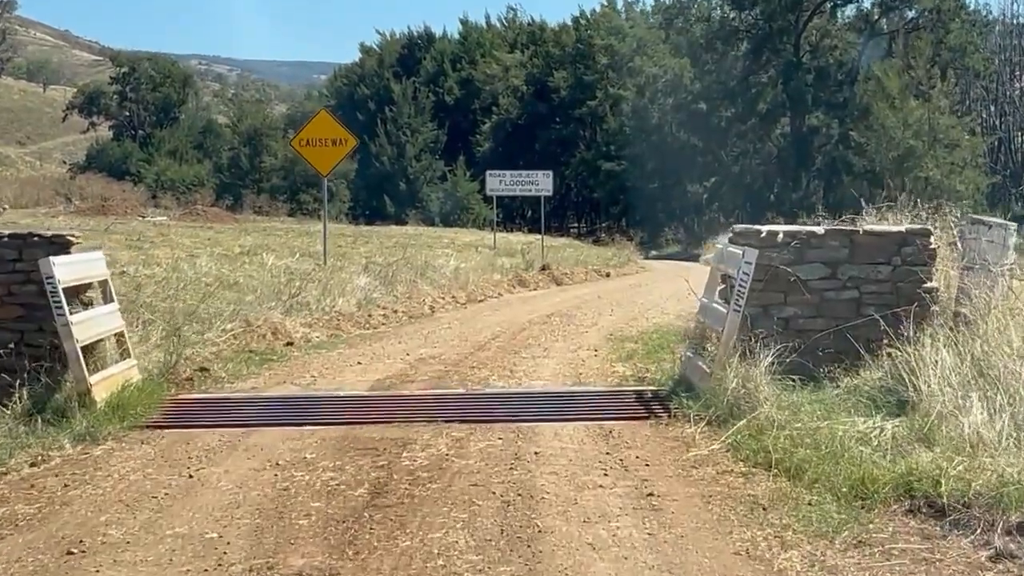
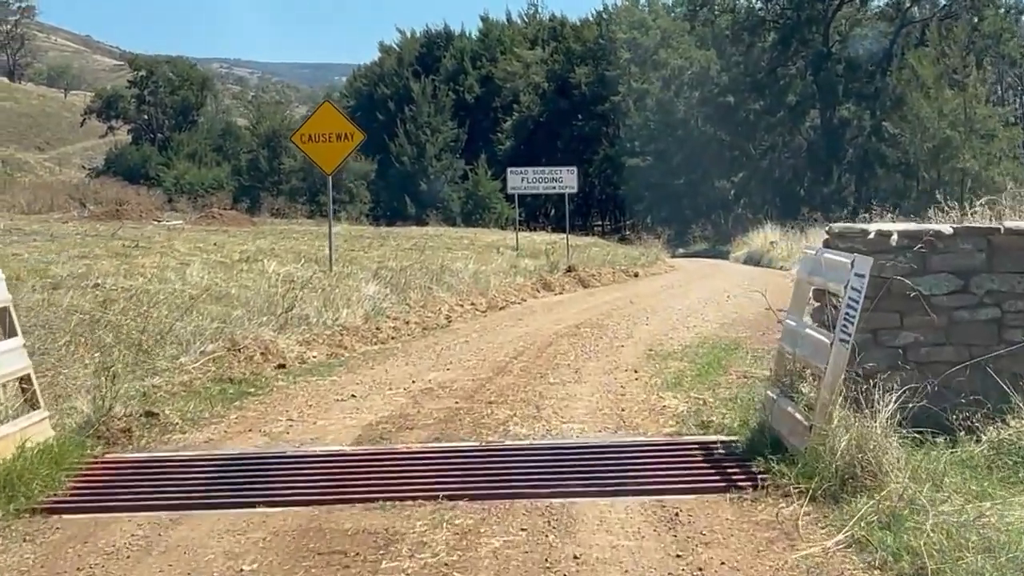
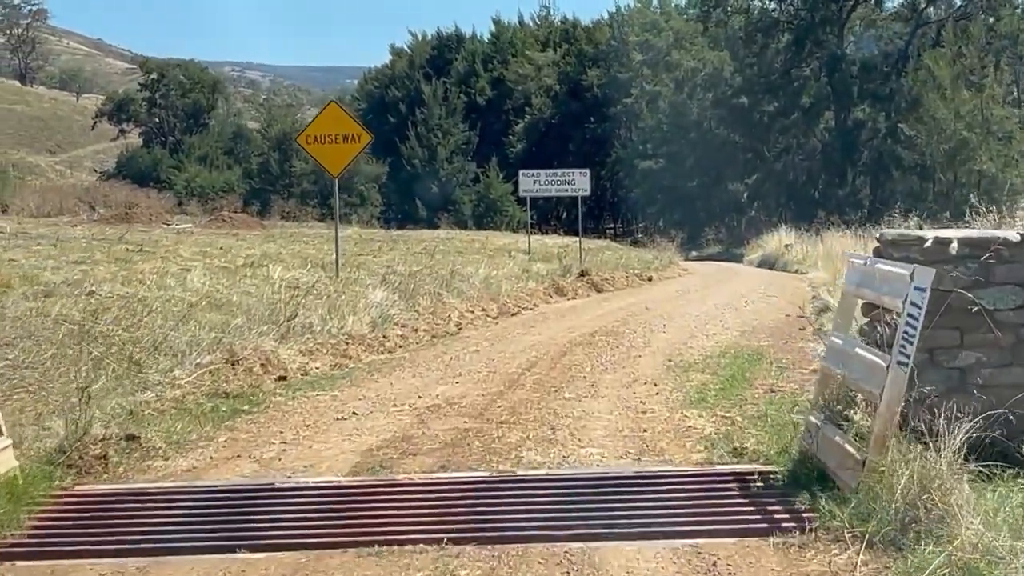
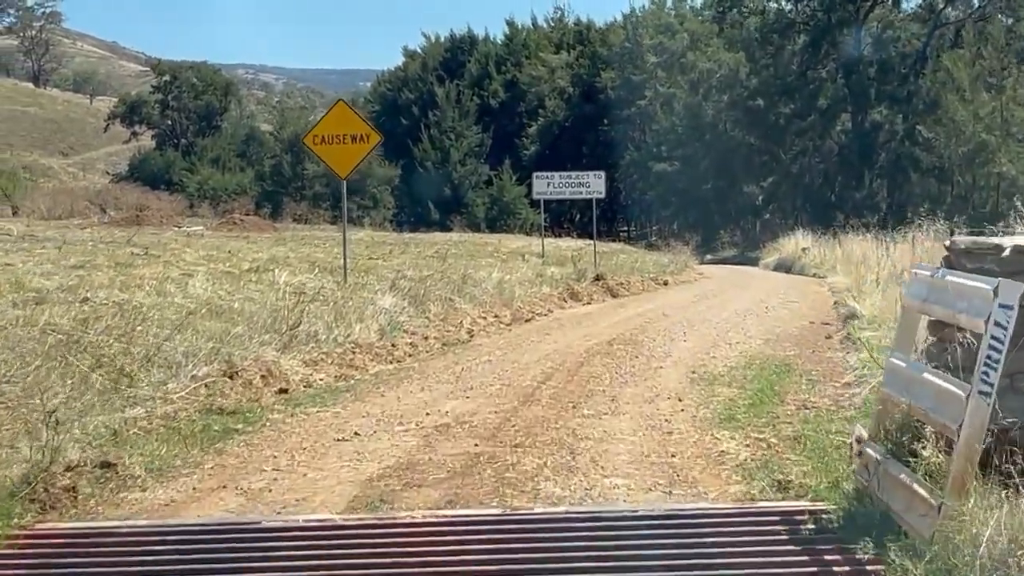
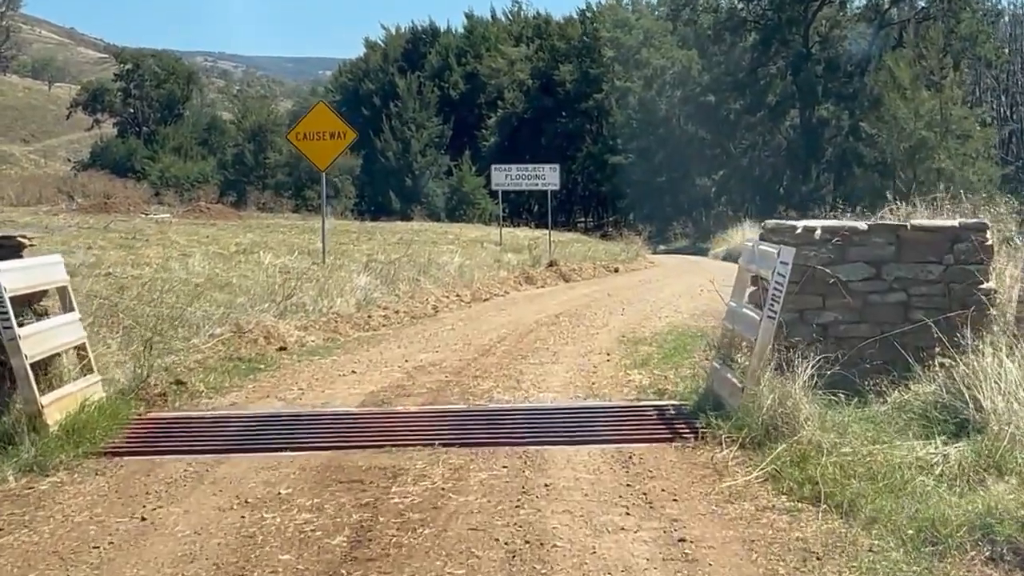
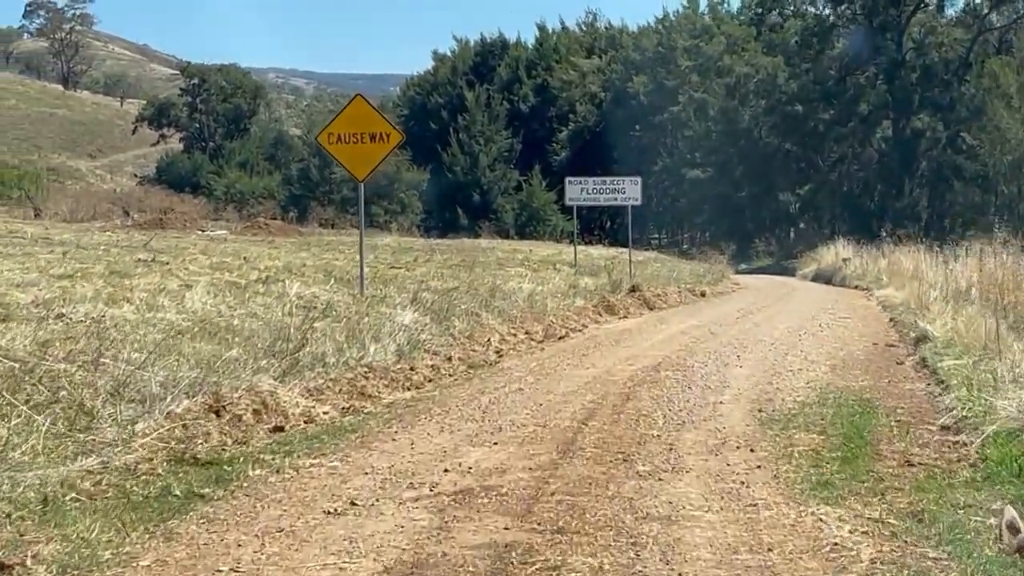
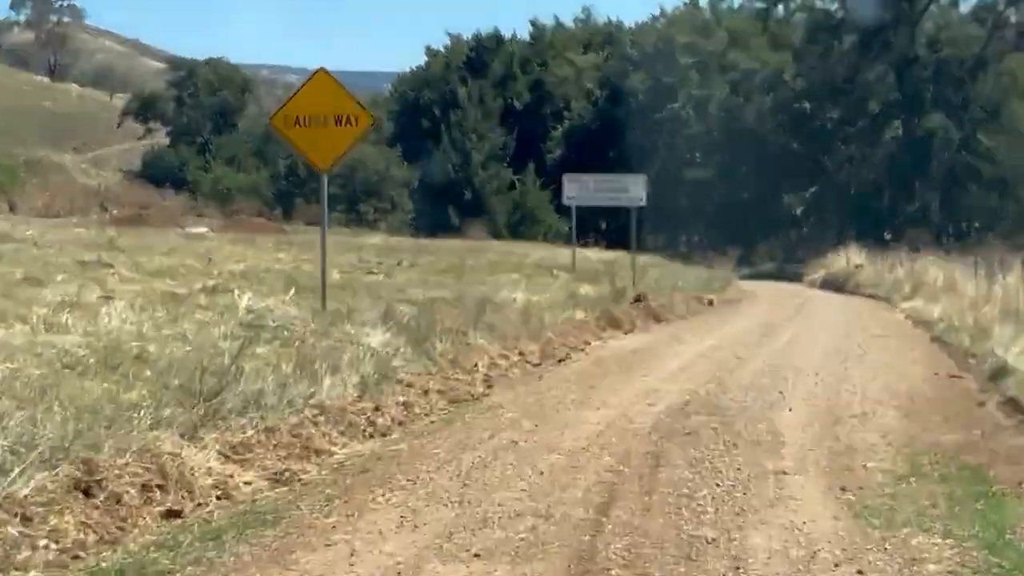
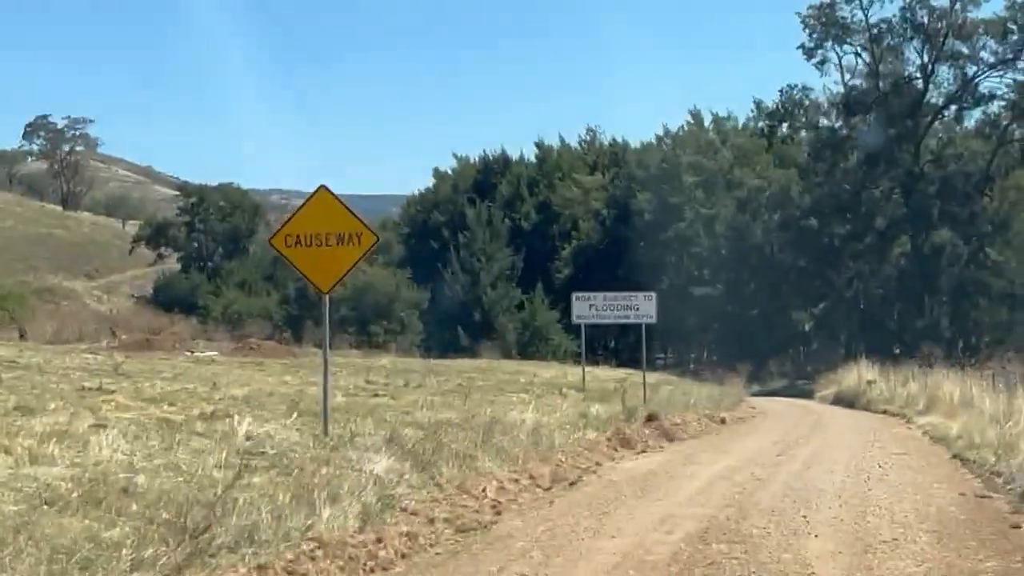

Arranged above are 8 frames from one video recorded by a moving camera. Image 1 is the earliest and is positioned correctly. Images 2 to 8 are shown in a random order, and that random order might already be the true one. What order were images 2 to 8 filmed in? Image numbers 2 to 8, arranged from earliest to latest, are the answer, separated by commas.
5, 2, 3, 4, 6, 7, 8
